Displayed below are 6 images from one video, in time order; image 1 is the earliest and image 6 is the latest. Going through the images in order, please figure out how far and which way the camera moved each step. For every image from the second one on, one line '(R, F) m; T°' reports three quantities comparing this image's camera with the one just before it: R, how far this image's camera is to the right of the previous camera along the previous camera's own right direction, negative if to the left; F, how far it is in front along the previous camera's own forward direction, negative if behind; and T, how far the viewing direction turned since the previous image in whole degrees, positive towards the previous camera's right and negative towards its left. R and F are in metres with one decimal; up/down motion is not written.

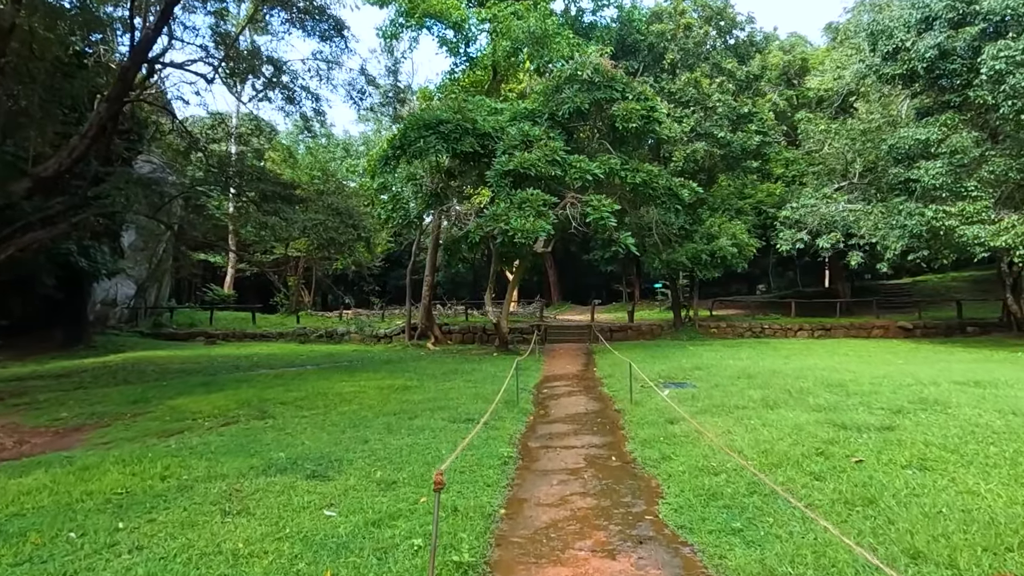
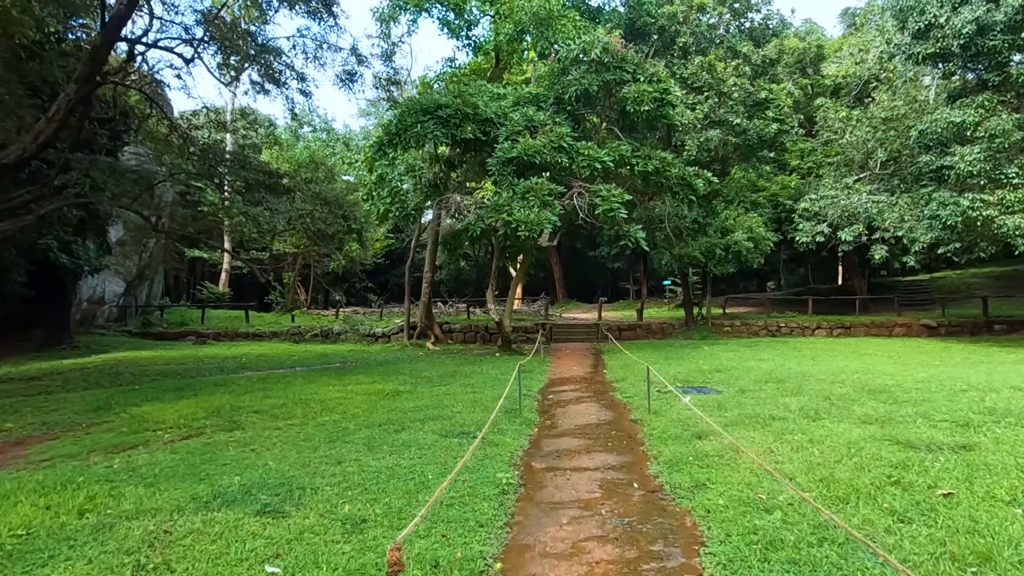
(0.0, +0.9) m; 0°
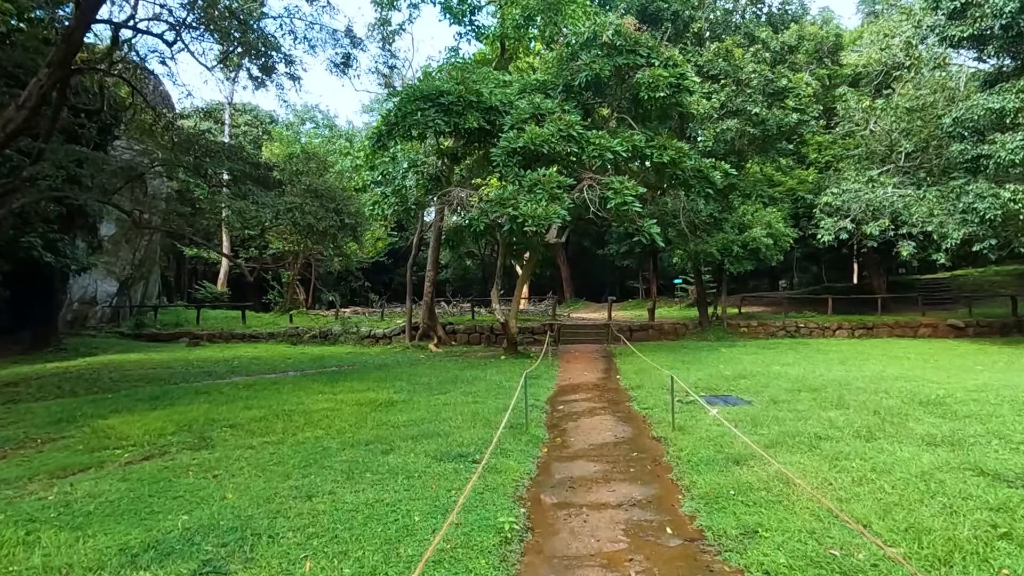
(0.0, +0.8) m; -1°
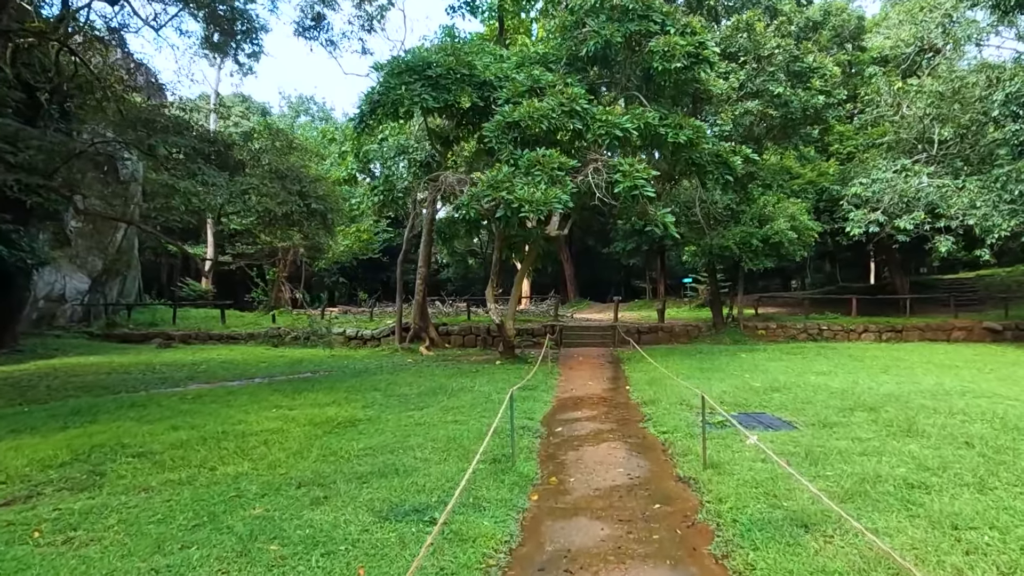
(+0.2, +1.4) m; 0°
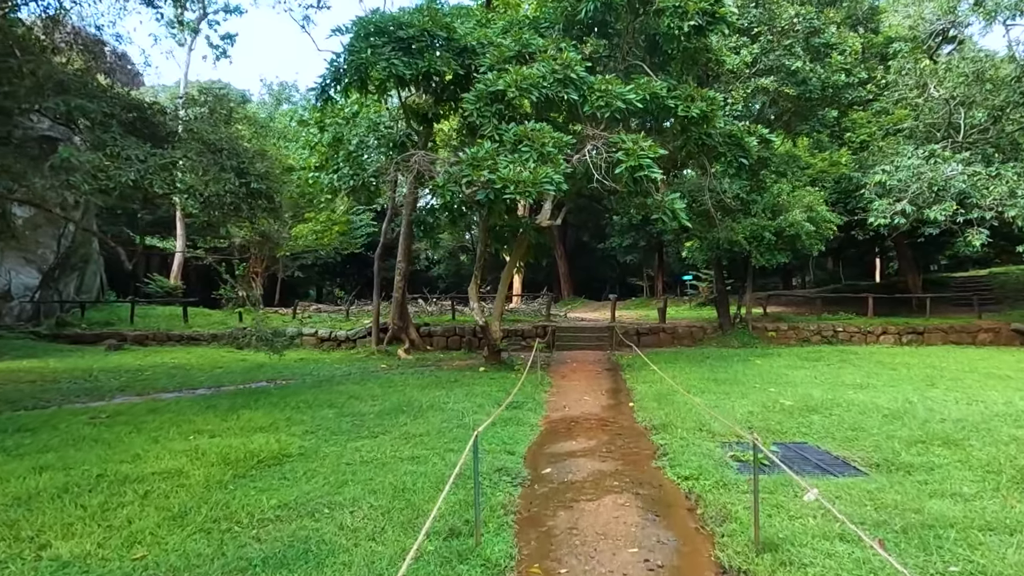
(+0.1, +1.4) m; +1°
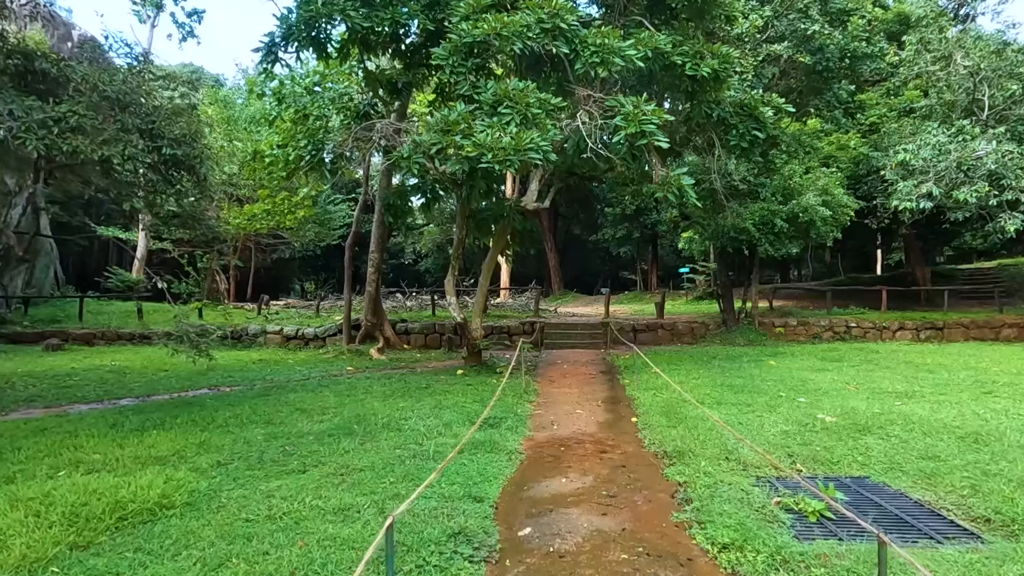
(+0.1, +1.3) m; +1°
